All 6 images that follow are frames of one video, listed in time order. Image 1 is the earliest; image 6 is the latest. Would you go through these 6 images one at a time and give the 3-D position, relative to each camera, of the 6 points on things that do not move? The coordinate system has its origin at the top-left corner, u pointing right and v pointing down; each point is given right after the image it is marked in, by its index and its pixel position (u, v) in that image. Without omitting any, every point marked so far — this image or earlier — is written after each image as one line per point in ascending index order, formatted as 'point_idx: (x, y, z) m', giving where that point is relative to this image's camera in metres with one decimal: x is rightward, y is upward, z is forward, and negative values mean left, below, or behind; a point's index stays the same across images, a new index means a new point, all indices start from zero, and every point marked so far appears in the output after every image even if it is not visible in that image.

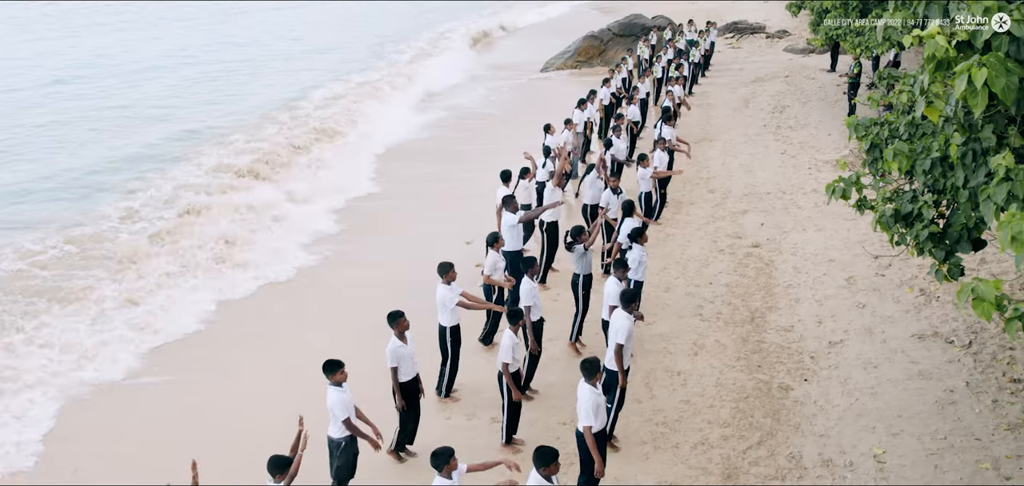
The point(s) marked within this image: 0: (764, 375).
0: (+2.6, -1.3, +9.7) m
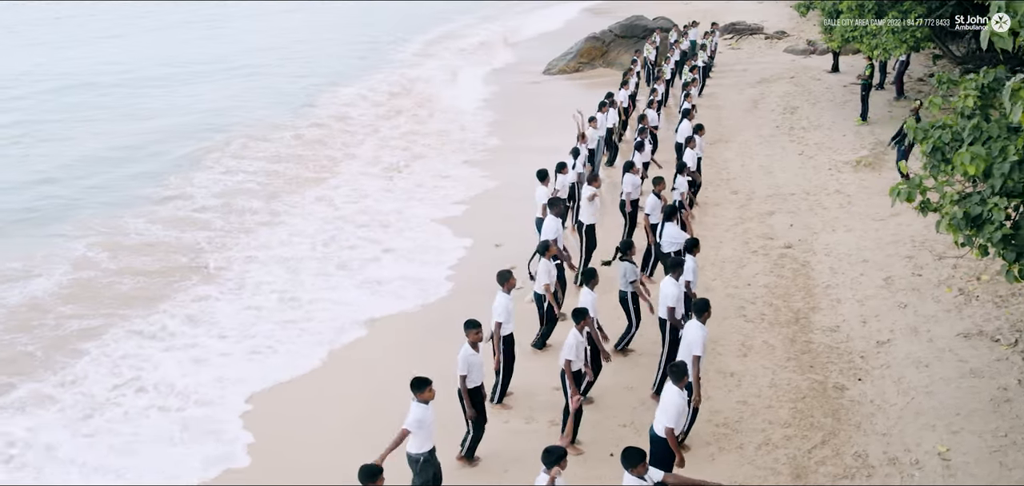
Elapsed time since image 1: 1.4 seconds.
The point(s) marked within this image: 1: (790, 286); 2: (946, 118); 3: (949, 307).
0: (+3.1, -1.4, +9.8) m
1: (+3.6, -0.5, +12.3) m
2: (+3.8, +1.1, +8.4) m
3: (+5.1, -0.7, +11.2) m
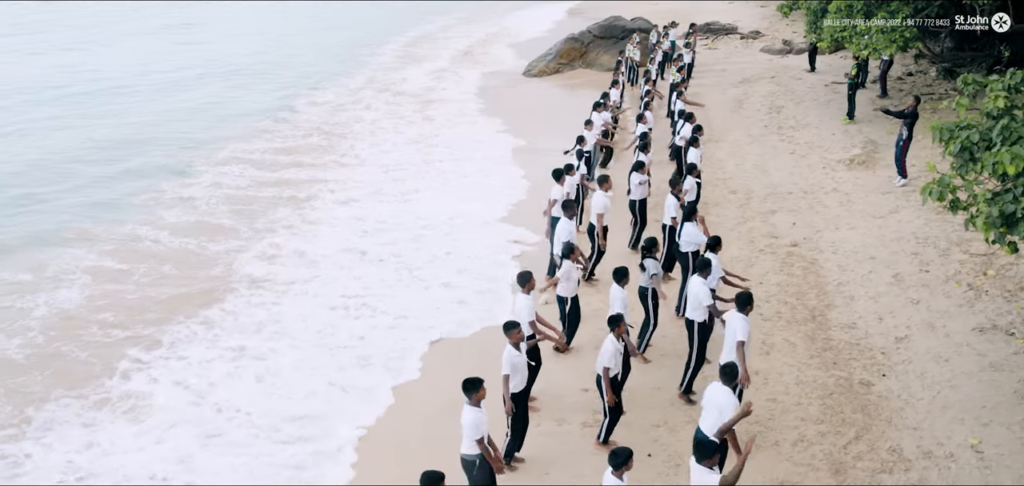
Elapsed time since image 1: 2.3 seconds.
0: (+3.5, -1.3, +10.0) m
1: (+3.8, -0.5, +12.5) m
2: (+4.2, +1.1, +8.6) m
3: (+5.4, -0.7, +11.5) m
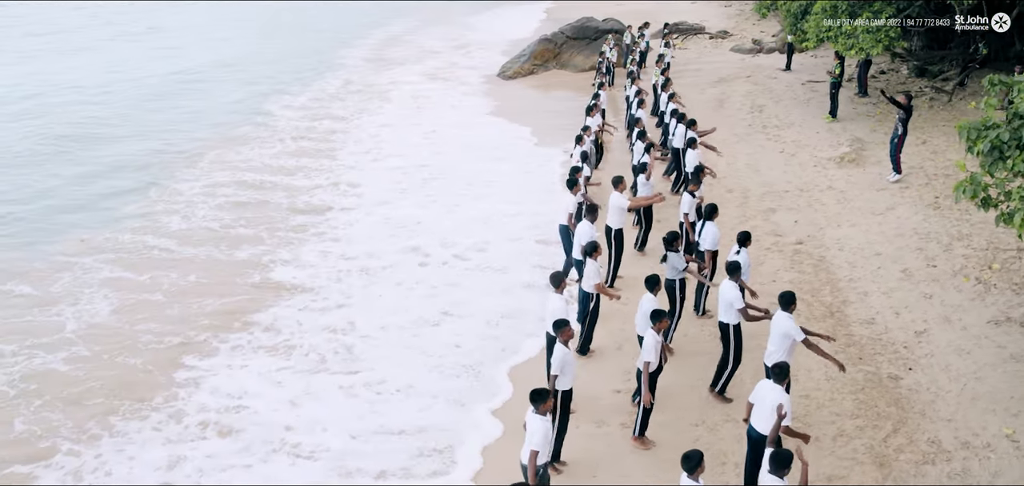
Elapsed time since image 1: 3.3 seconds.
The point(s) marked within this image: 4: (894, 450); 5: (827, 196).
0: (+3.8, -1.3, +10.2) m
1: (+4.0, -0.5, +12.7) m
2: (+4.5, +1.2, +8.9) m
3: (+5.7, -0.6, +11.8) m
4: (+3.5, -1.9, +8.7) m
5: (+5.4, +0.8, +16.3) m
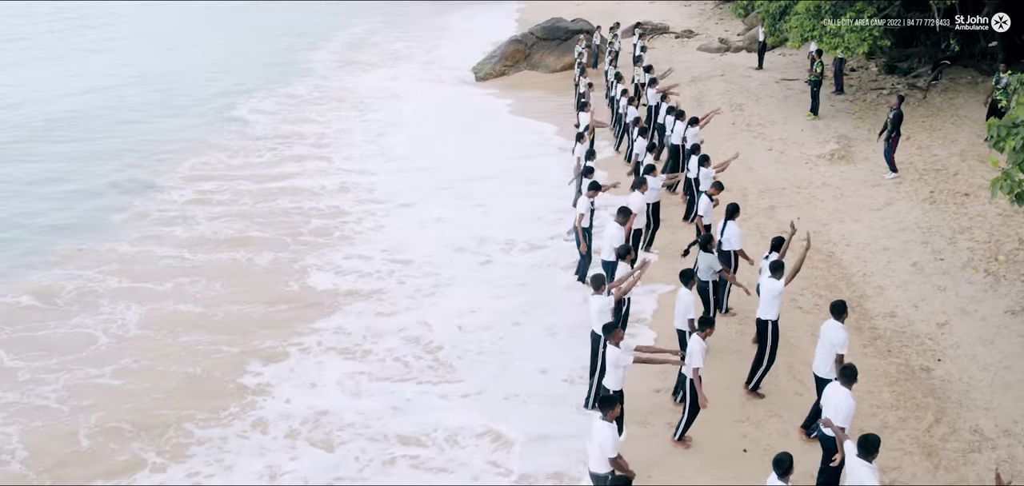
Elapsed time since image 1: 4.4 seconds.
0: (+4.3, -1.3, +10.5) m
1: (+4.3, -0.5, +13.0) m
2: (+5.0, +1.2, +9.2) m
3: (+6.0, -0.6, +12.1) m
4: (+4.0, -1.8, +9.0) m
5: (+5.4, +0.9, +16.6) m
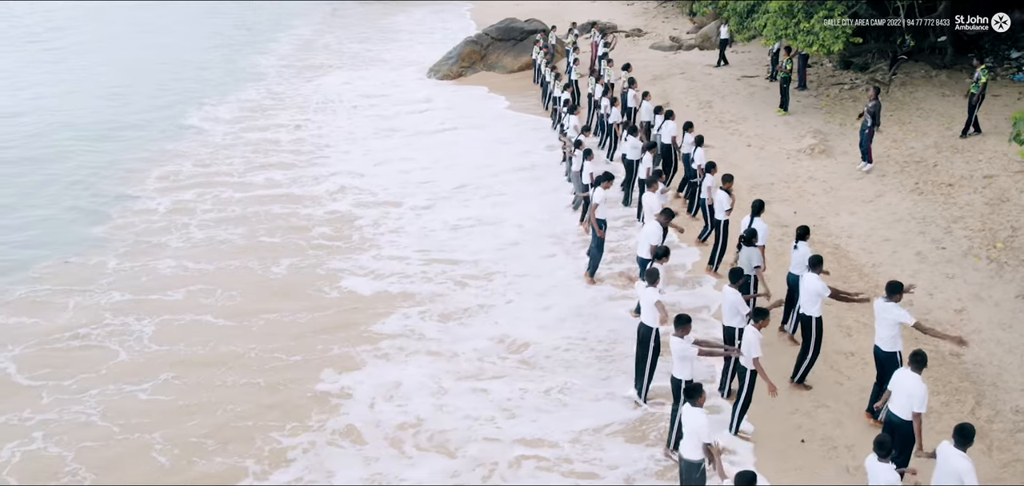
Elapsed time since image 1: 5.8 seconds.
0: (+4.7, -1.2, +10.8) m
1: (+4.6, -0.3, +13.3) m
2: (+5.5, +1.4, +9.6) m
3: (+6.3, -0.4, +12.6) m
4: (+4.6, -1.7, +9.3) m
5: (+5.4, +1.0, +17.0) m
